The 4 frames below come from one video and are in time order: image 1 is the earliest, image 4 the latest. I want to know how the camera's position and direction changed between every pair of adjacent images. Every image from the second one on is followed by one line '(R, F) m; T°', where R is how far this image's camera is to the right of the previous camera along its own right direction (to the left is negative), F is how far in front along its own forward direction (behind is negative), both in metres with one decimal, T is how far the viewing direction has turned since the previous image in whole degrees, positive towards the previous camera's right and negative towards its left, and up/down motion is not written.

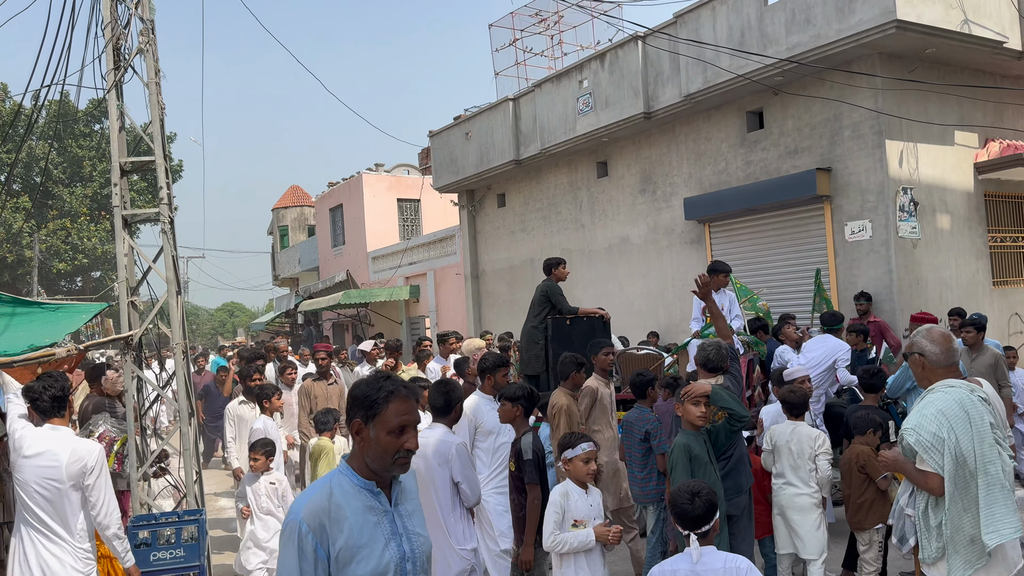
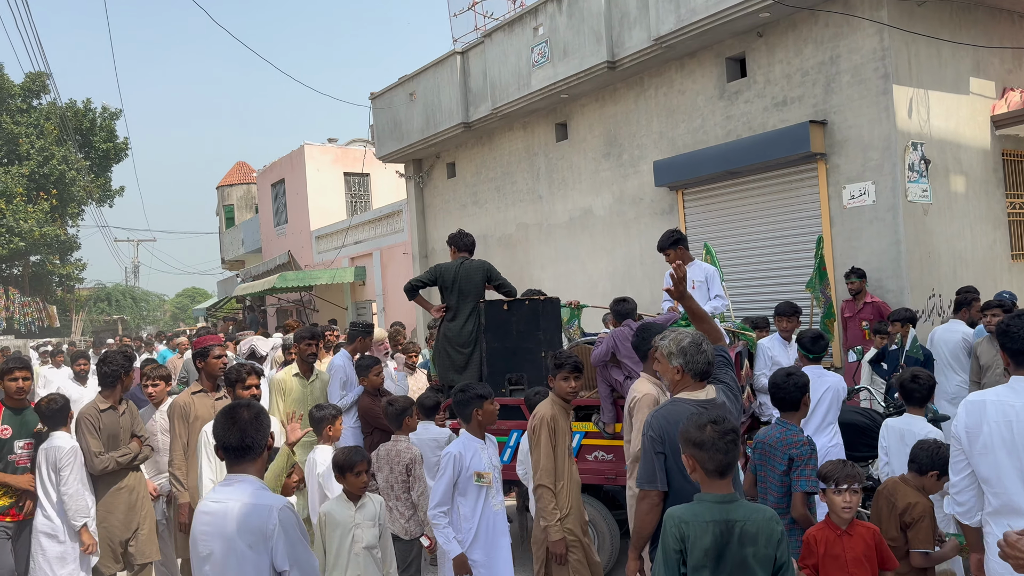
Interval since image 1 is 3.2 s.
(+0.4, +1.8) m; +2°
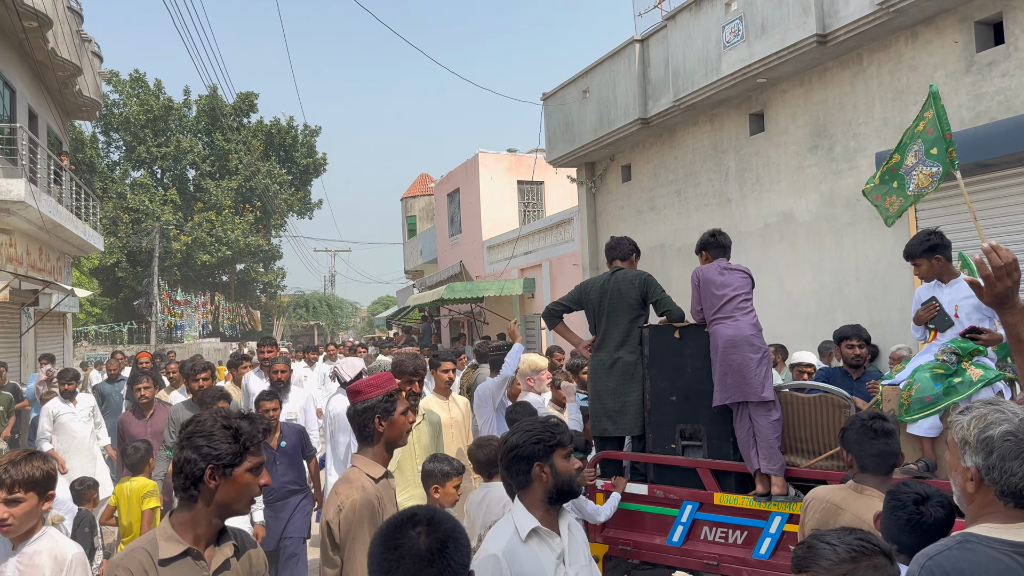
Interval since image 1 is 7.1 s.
(+0.1, +1.4) m; -13°
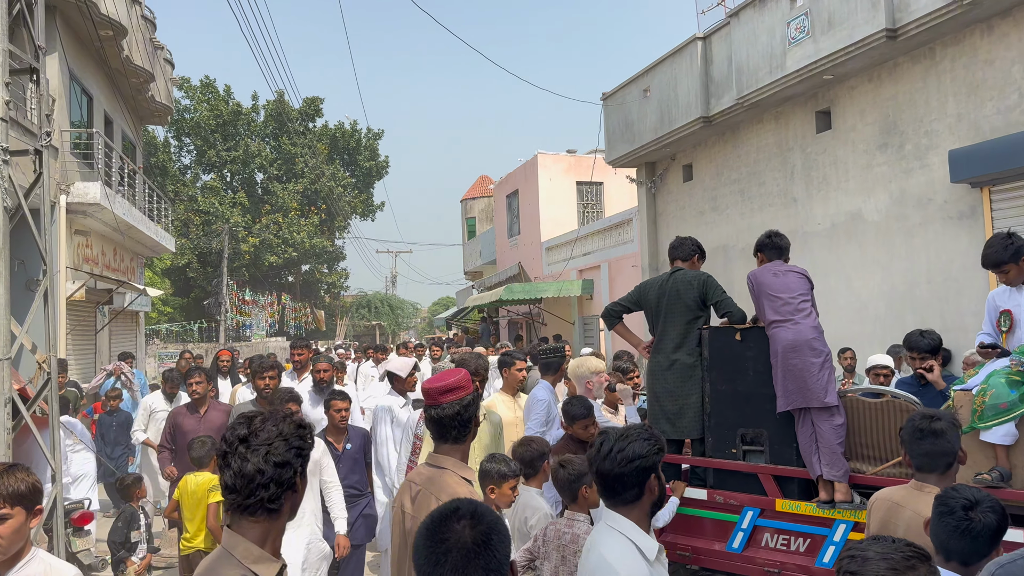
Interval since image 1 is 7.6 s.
(0.0, 0.0) m; -4°
